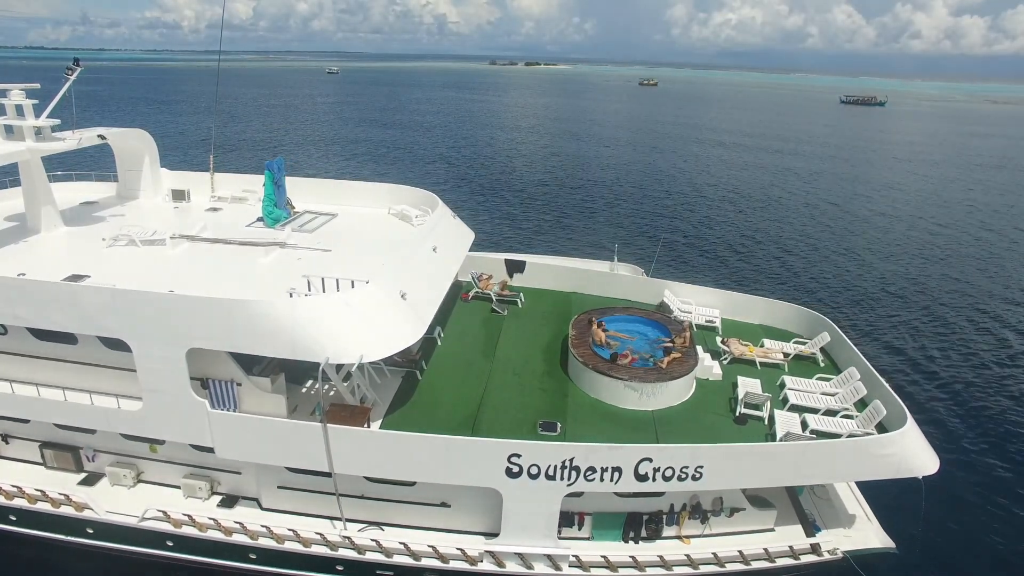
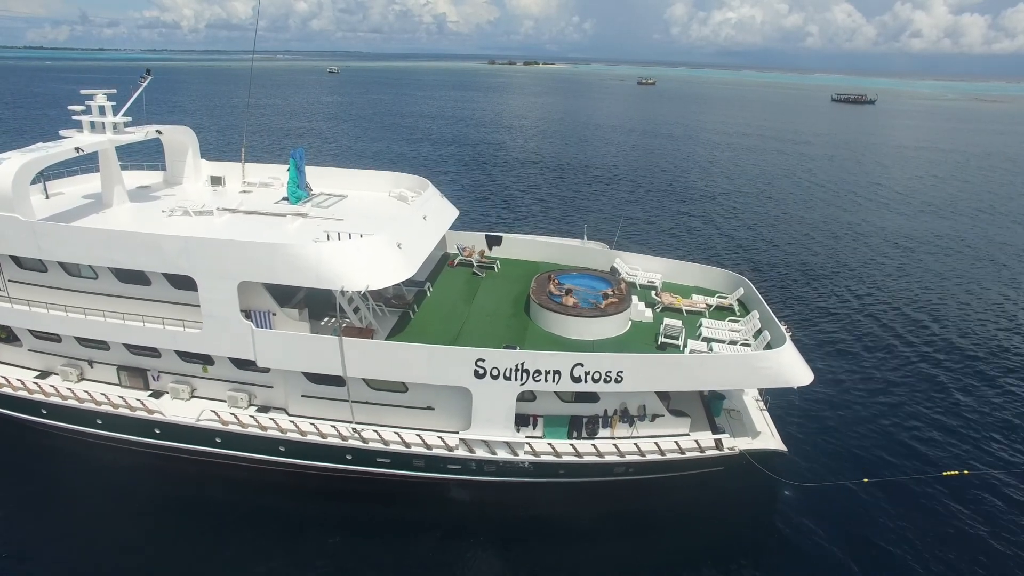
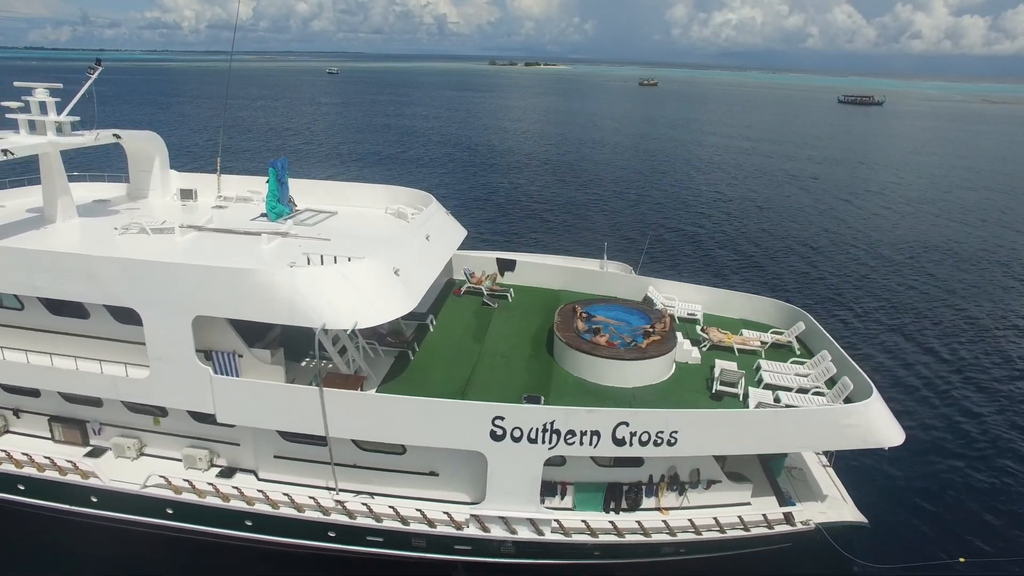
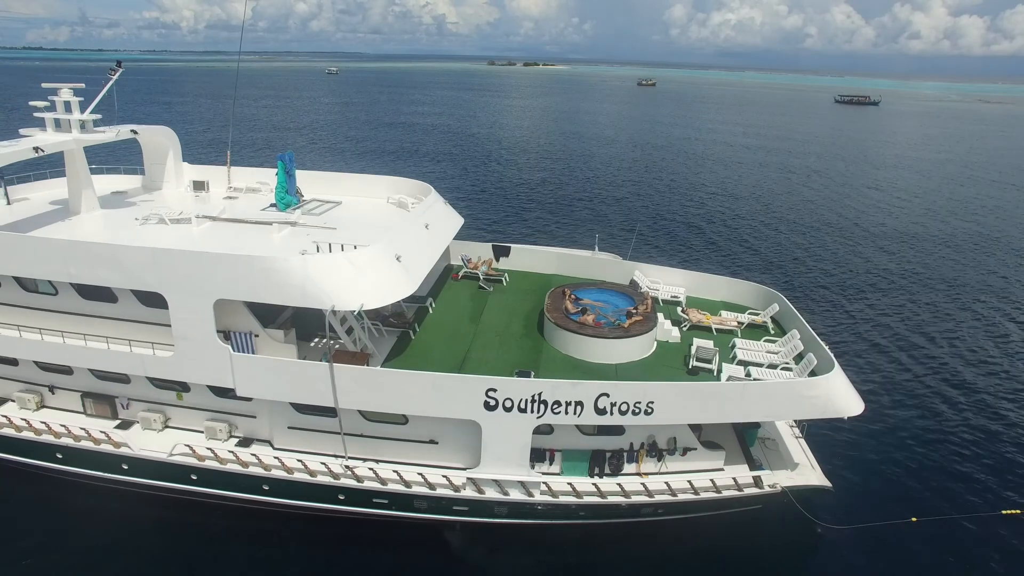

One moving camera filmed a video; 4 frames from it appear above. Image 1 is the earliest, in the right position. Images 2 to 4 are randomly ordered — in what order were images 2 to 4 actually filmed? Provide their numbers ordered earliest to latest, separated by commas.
3, 4, 2
